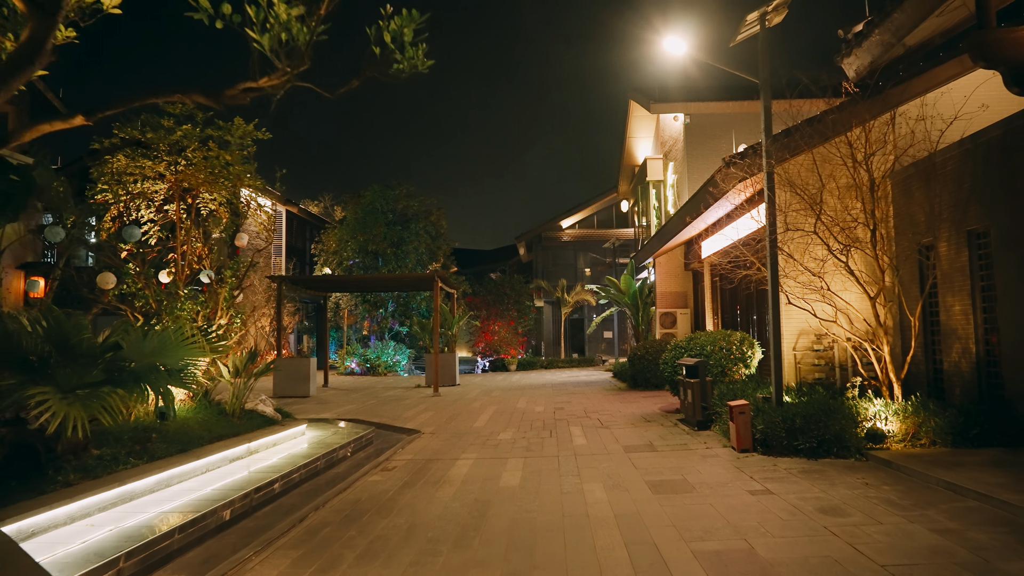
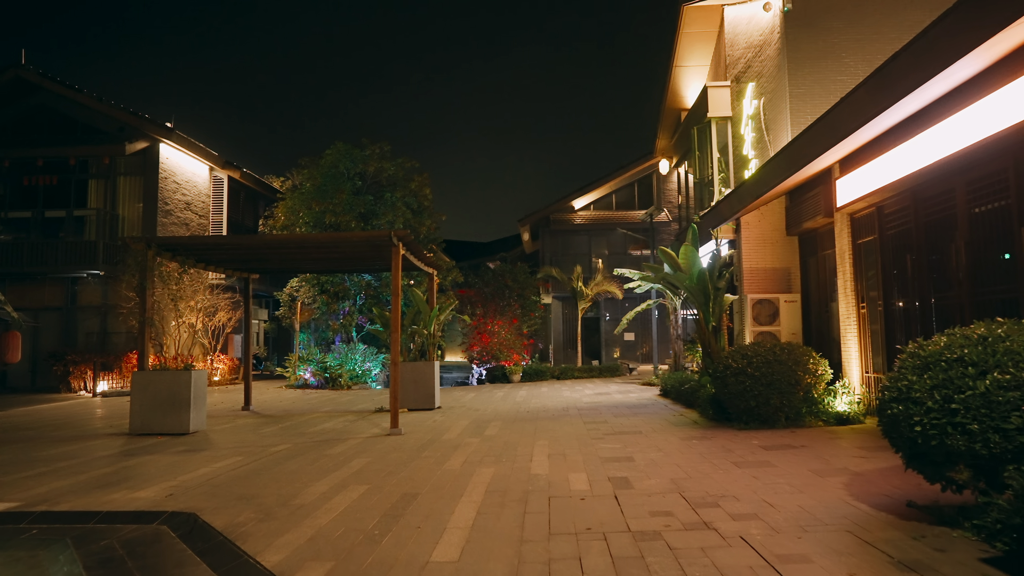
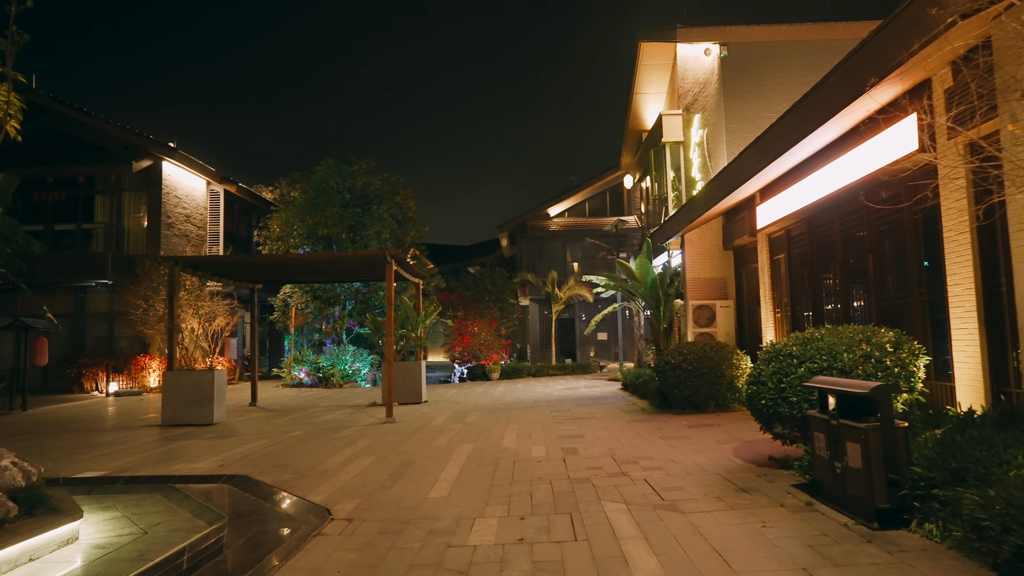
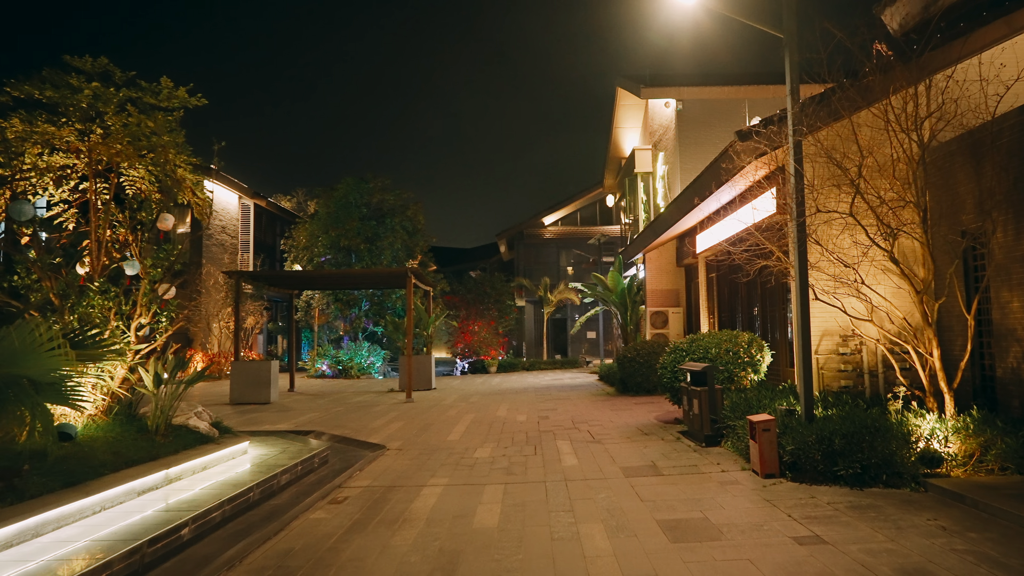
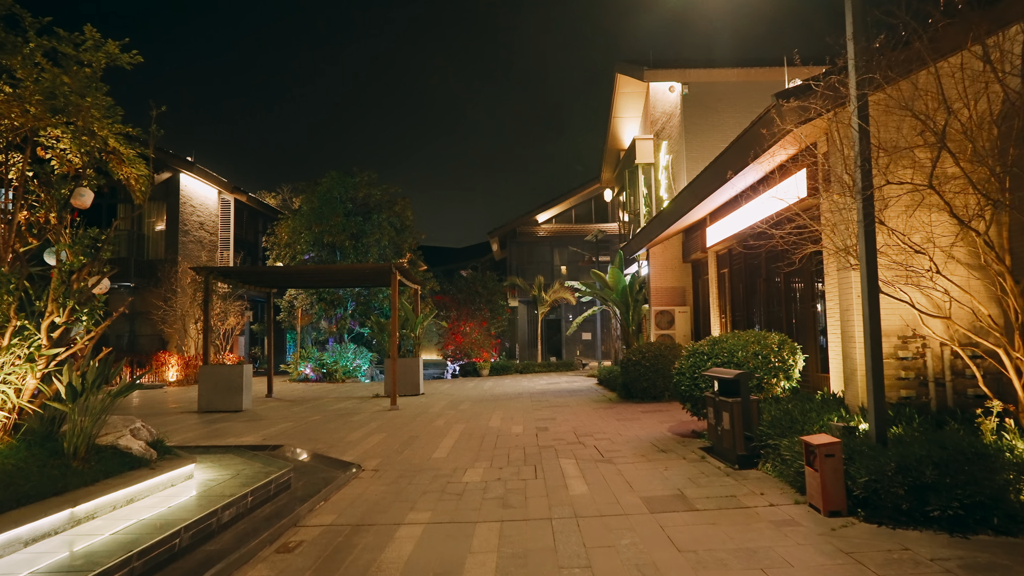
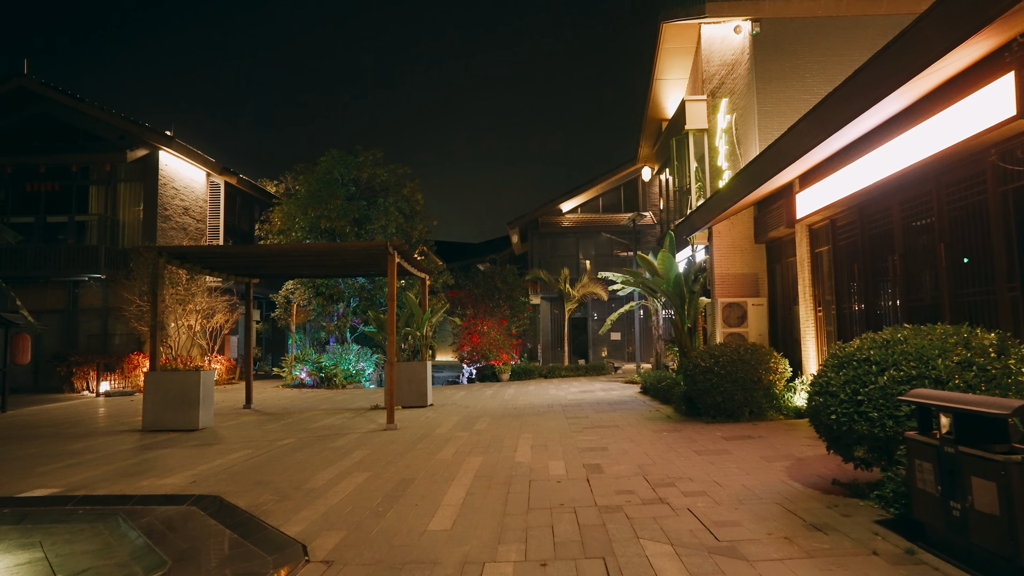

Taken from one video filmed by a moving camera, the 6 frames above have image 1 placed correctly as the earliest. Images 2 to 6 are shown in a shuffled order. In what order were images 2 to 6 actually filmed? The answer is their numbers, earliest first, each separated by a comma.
4, 5, 3, 6, 2
